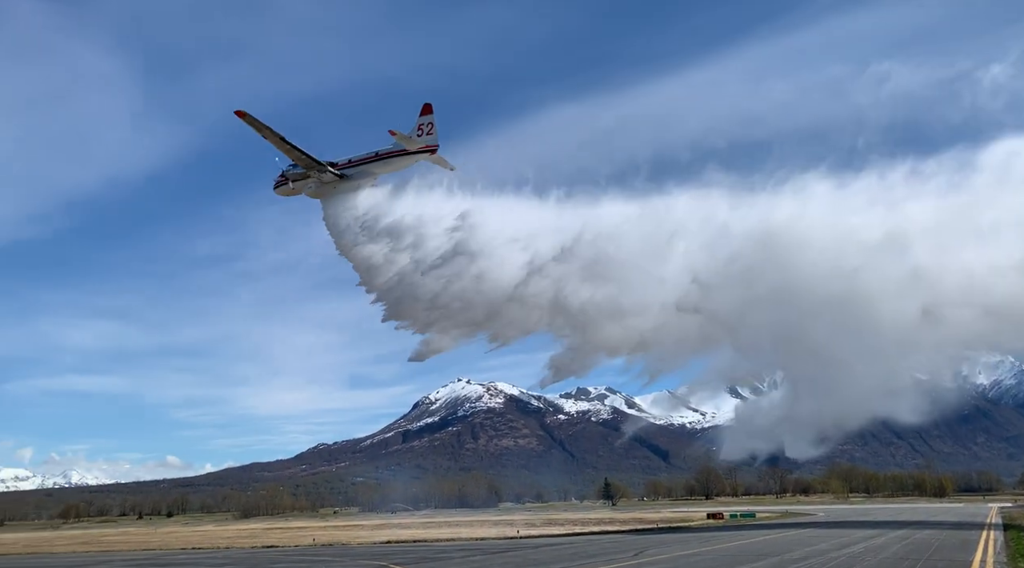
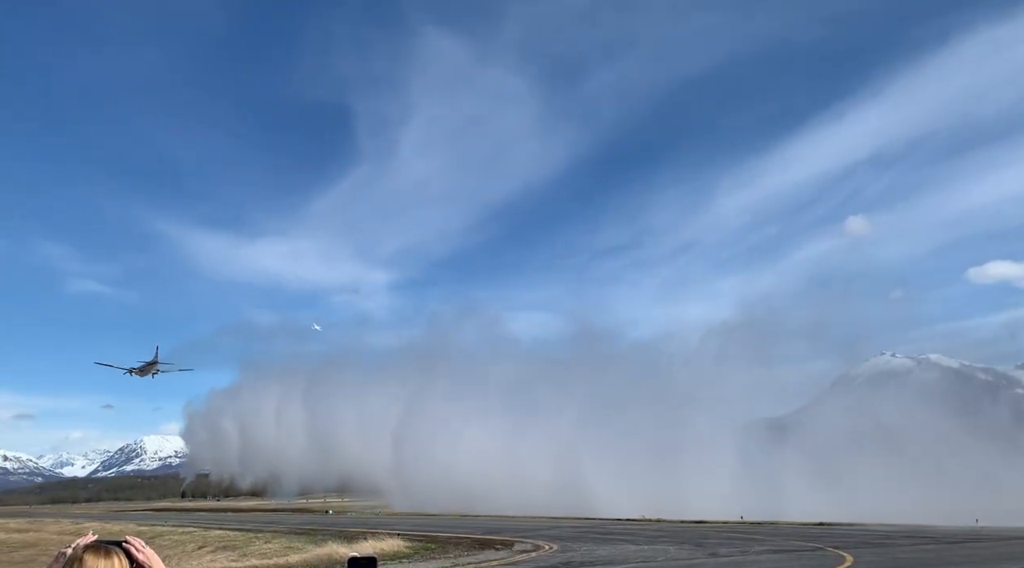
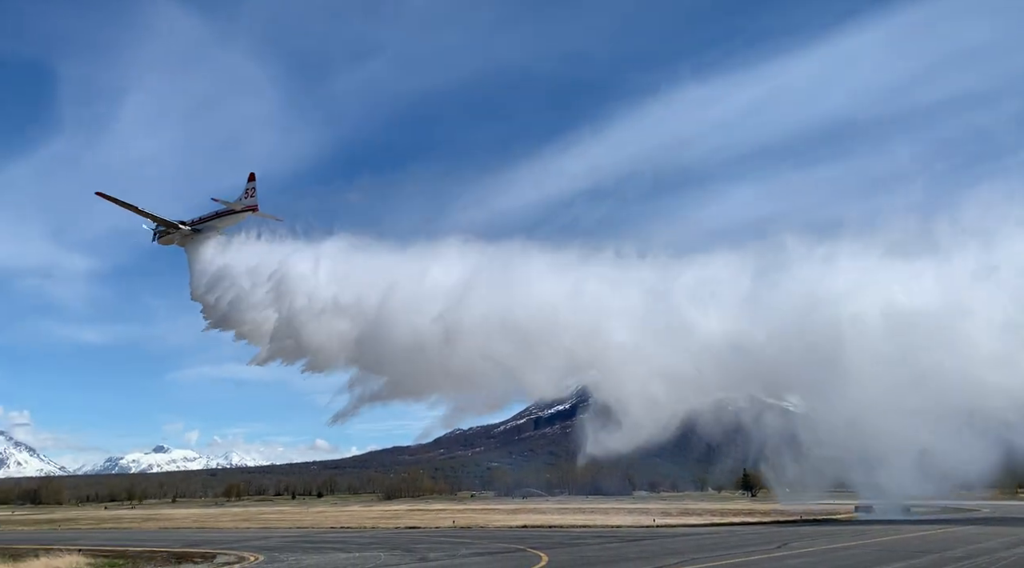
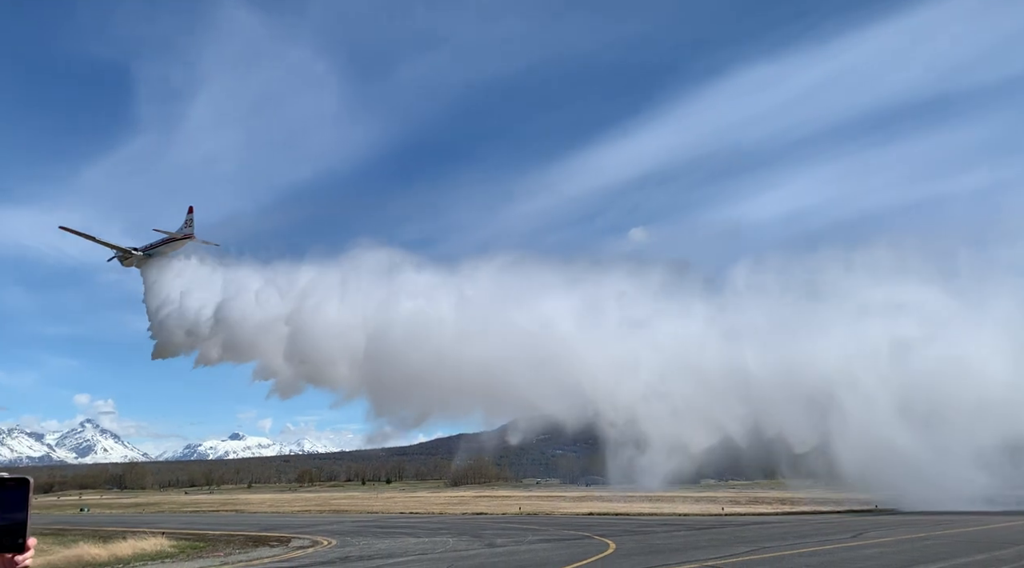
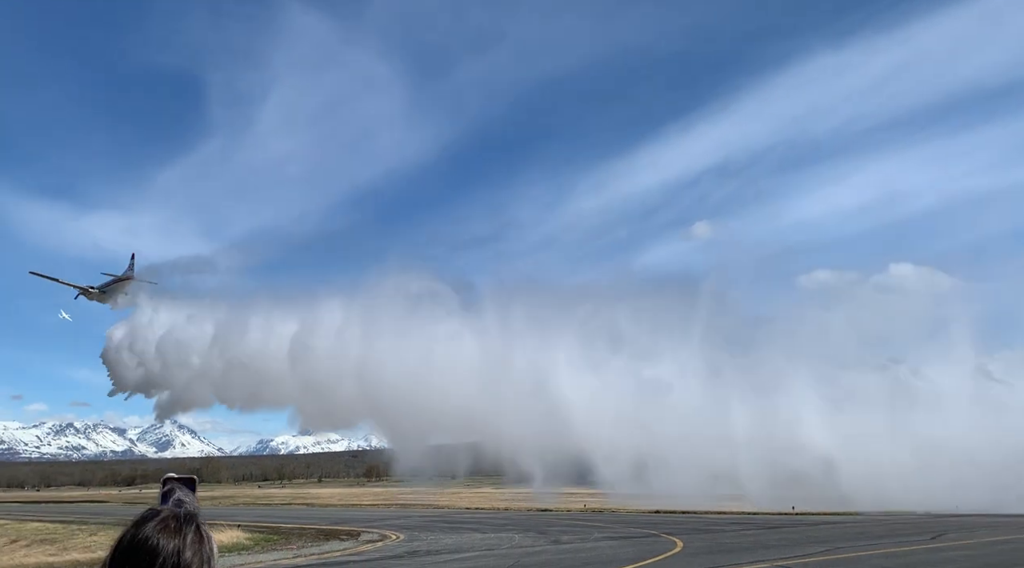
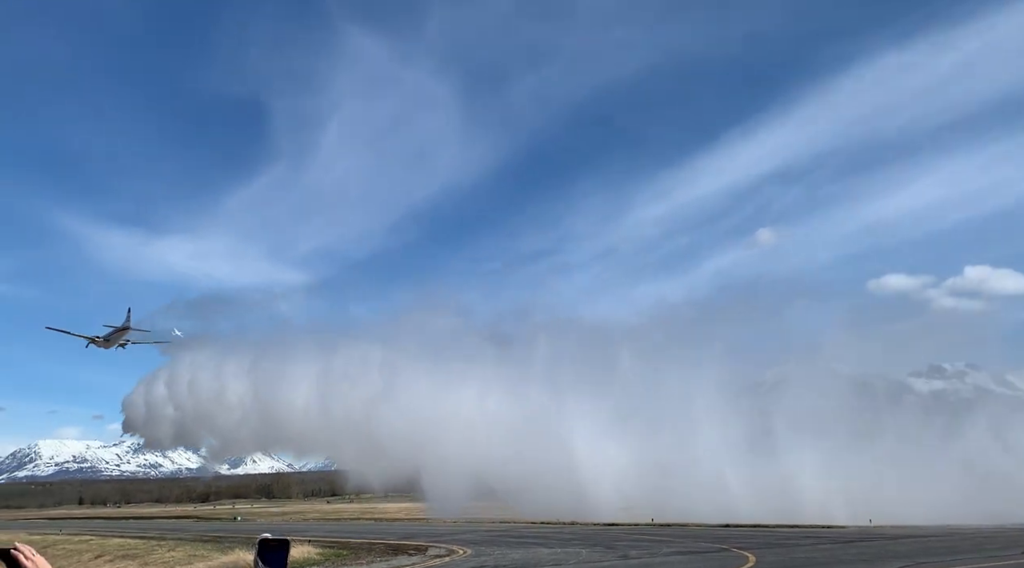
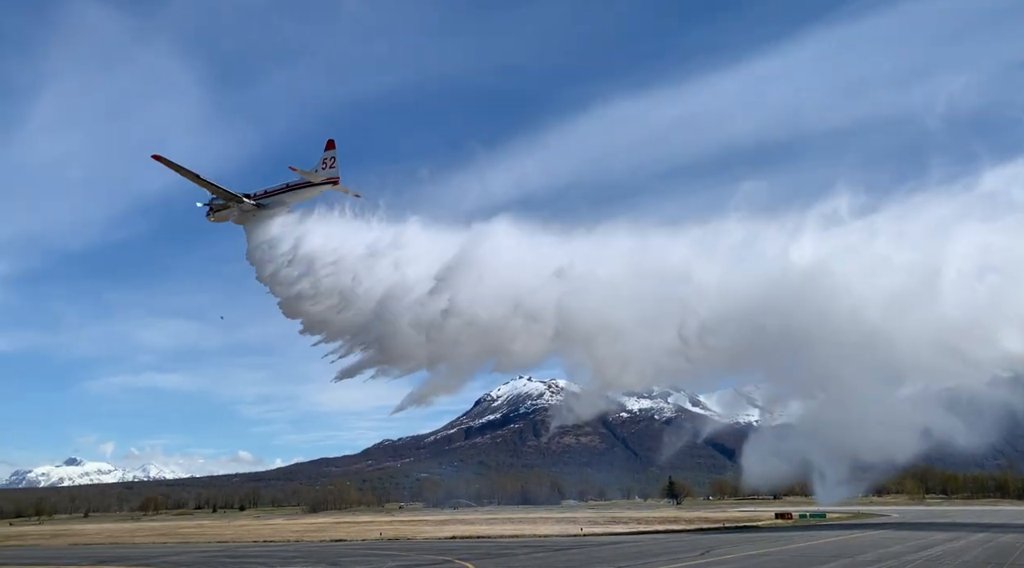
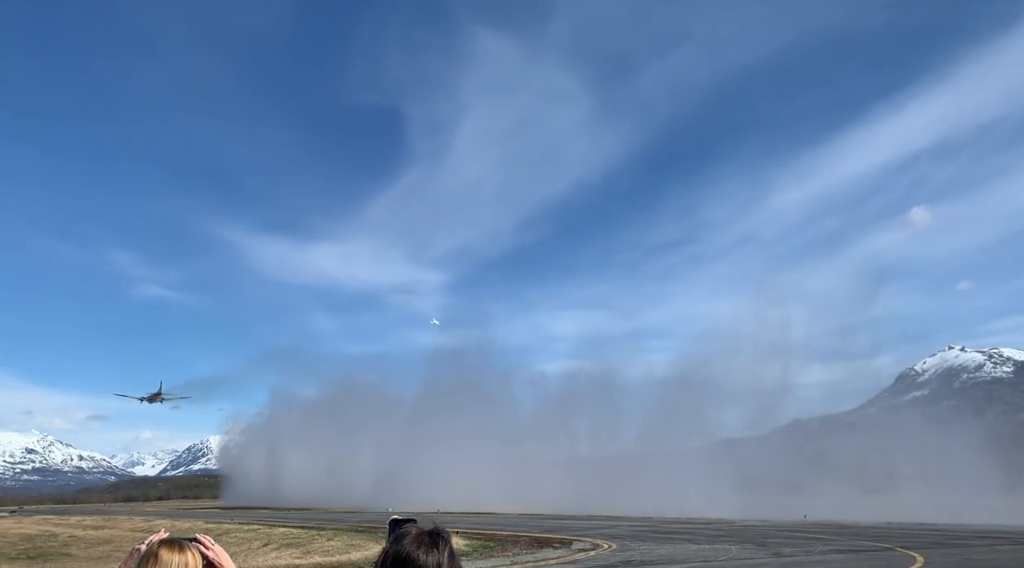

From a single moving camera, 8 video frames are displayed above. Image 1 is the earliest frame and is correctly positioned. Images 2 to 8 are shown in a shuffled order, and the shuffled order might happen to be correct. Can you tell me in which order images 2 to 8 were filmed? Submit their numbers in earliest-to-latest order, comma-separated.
7, 3, 4, 5, 6, 2, 8
